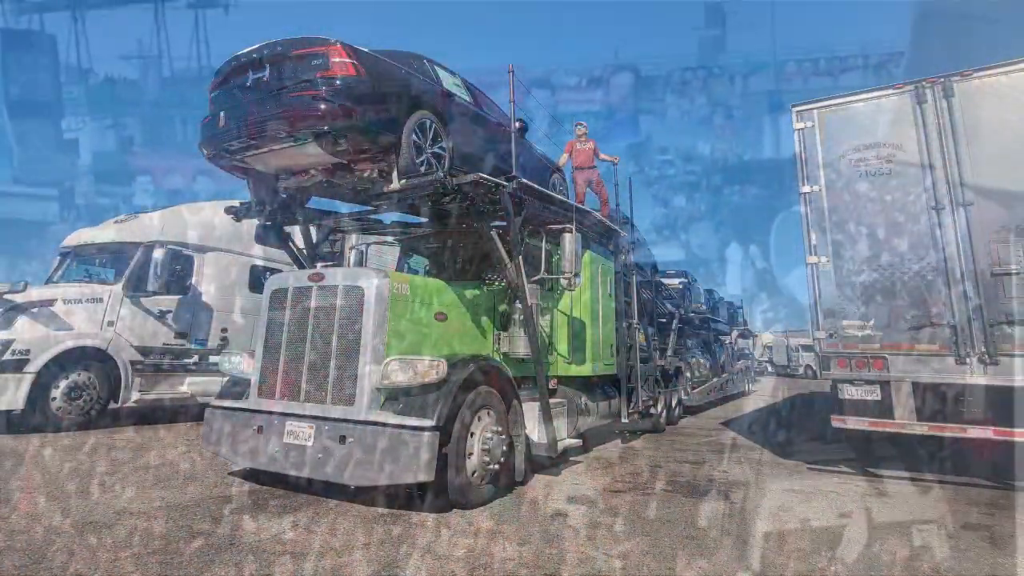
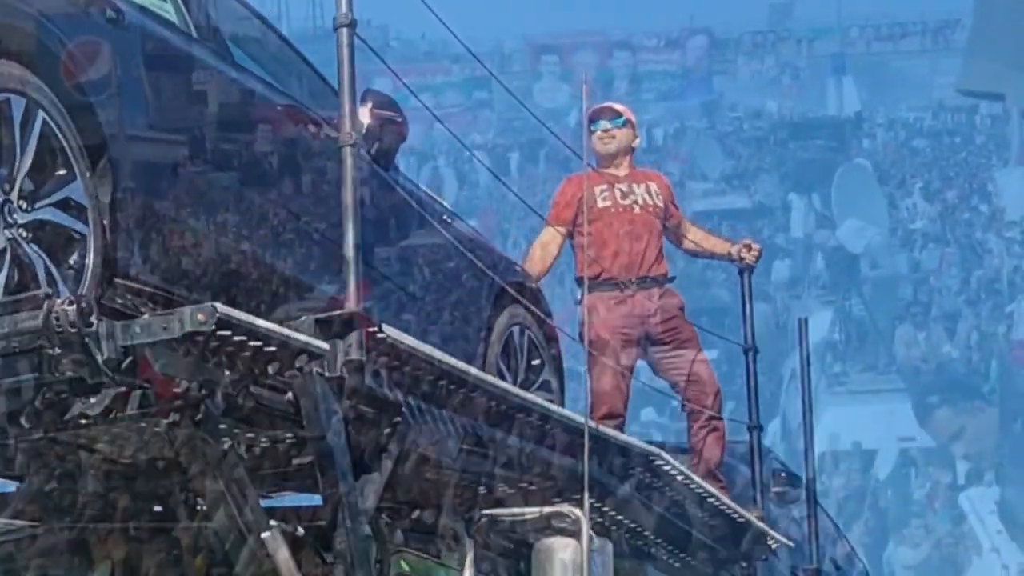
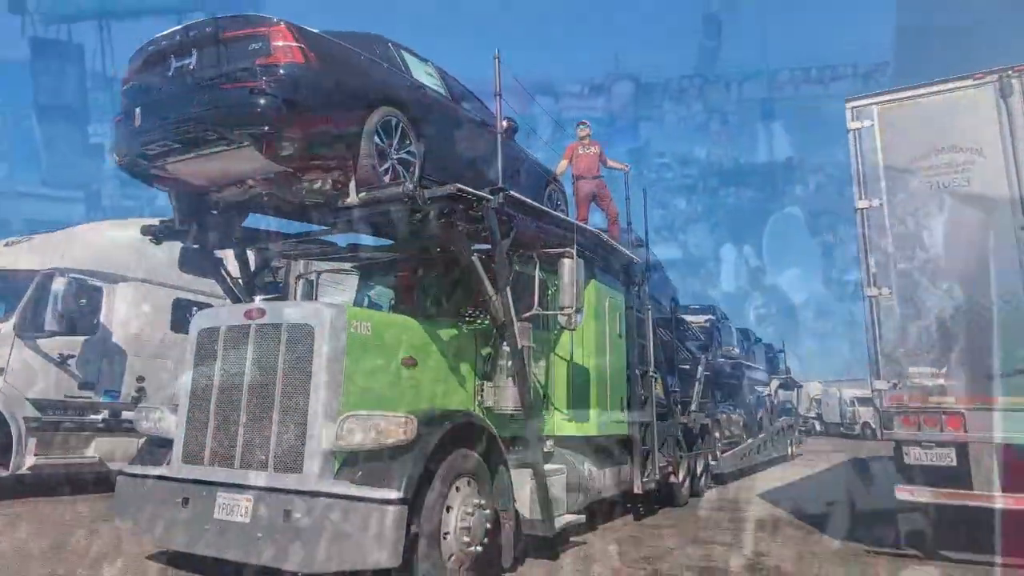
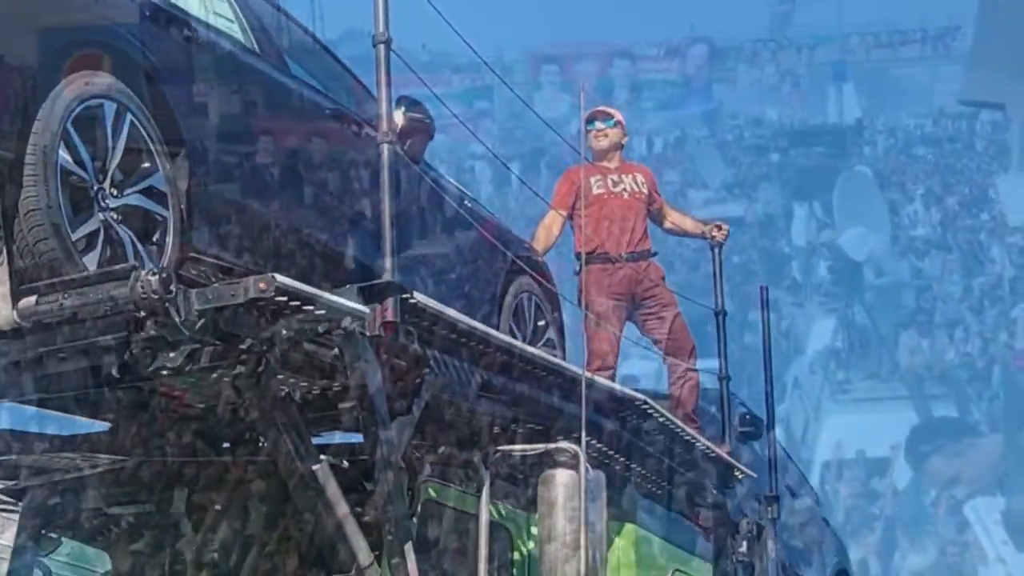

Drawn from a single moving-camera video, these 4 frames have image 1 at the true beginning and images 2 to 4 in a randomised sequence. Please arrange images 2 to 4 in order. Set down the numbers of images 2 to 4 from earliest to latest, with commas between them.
3, 4, 2
